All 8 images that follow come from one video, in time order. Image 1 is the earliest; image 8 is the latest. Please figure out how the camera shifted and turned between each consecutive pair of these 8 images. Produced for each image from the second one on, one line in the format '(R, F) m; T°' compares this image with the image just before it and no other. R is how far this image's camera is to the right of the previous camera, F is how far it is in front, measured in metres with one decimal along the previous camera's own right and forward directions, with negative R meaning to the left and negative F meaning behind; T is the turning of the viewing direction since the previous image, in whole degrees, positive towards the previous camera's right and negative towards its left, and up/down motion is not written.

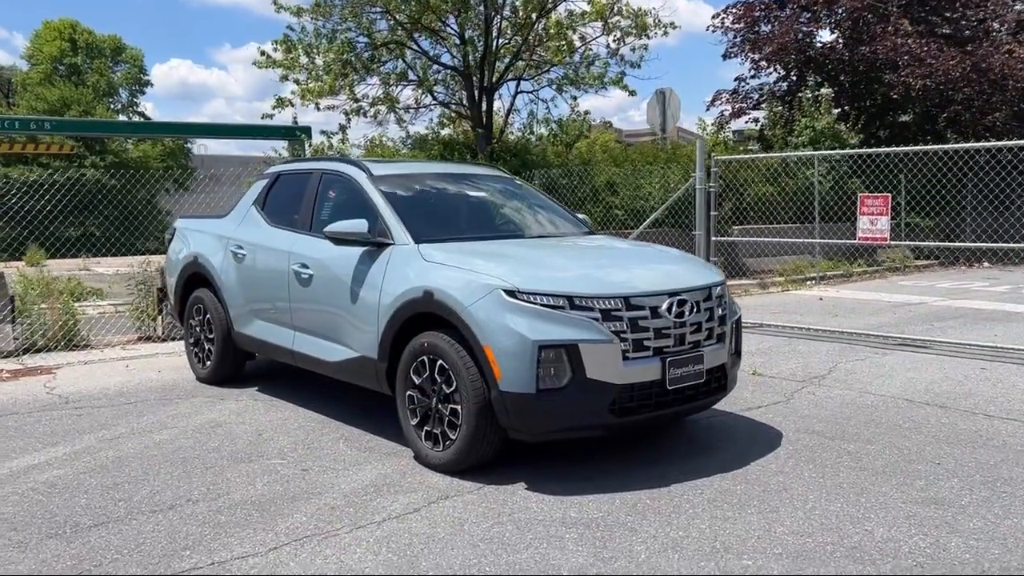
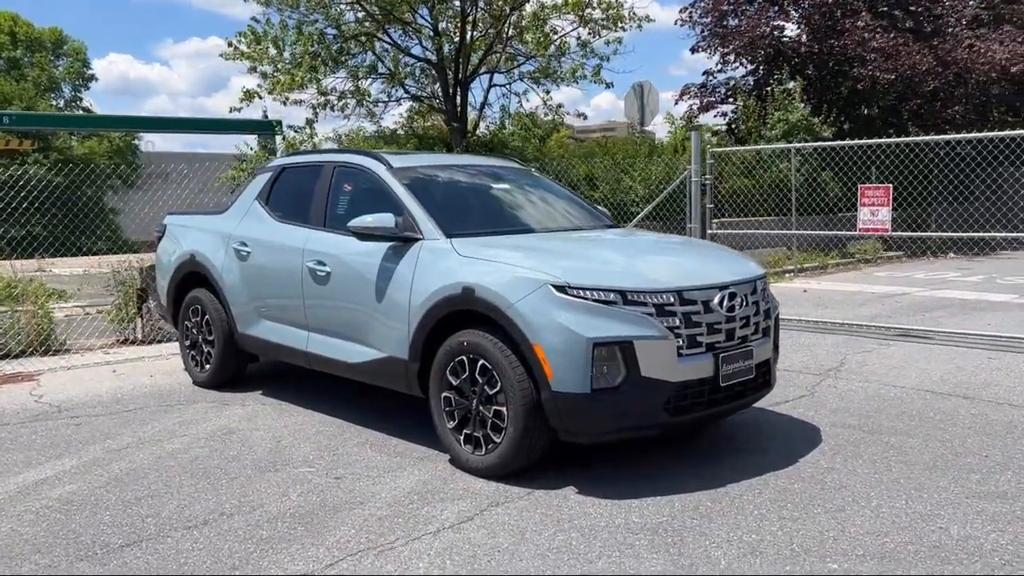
(-0.5, +0.2) m; +3°
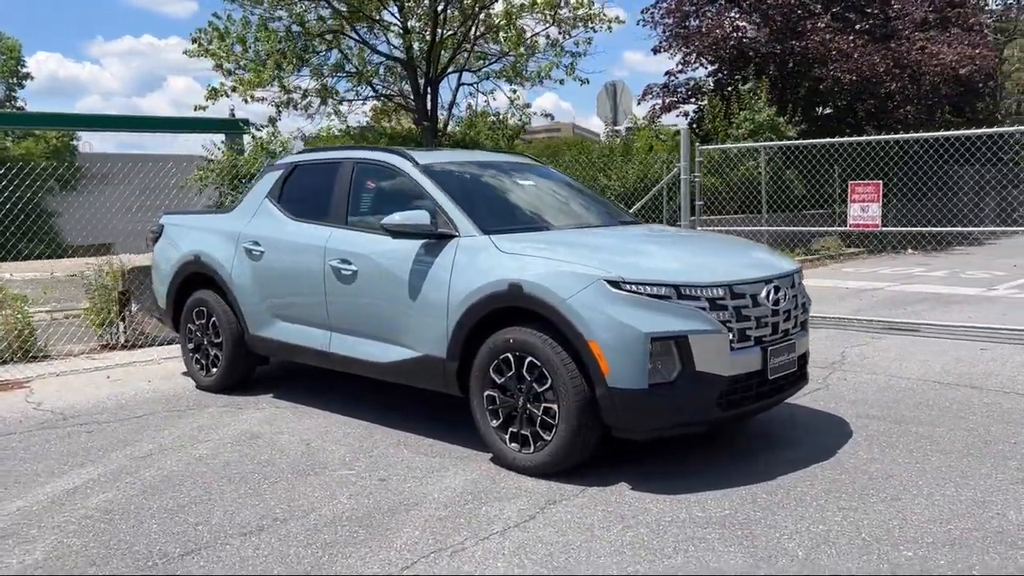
(-0.5, +0.1) m; +3°
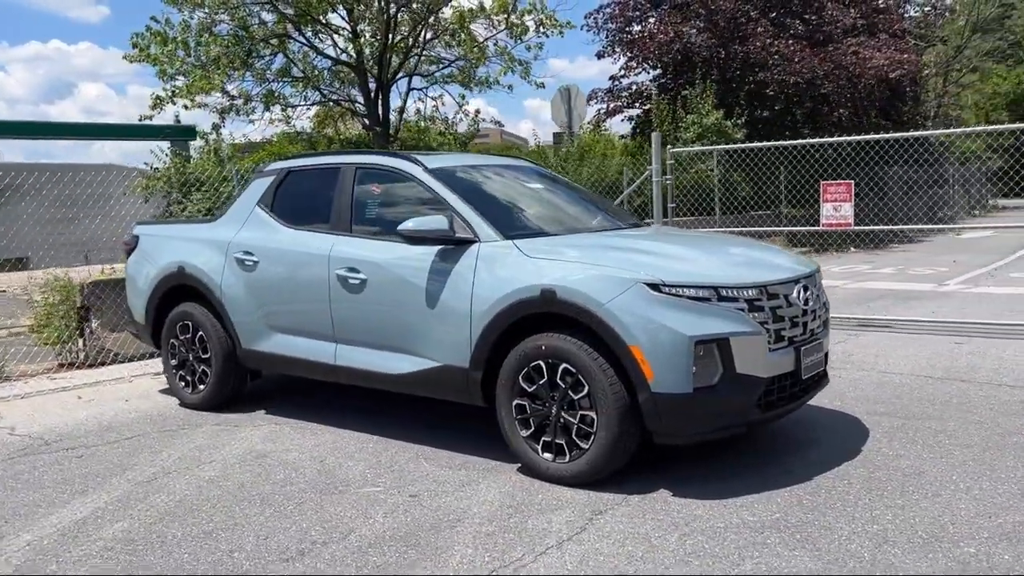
(-0.5, +0.1) m; +5°
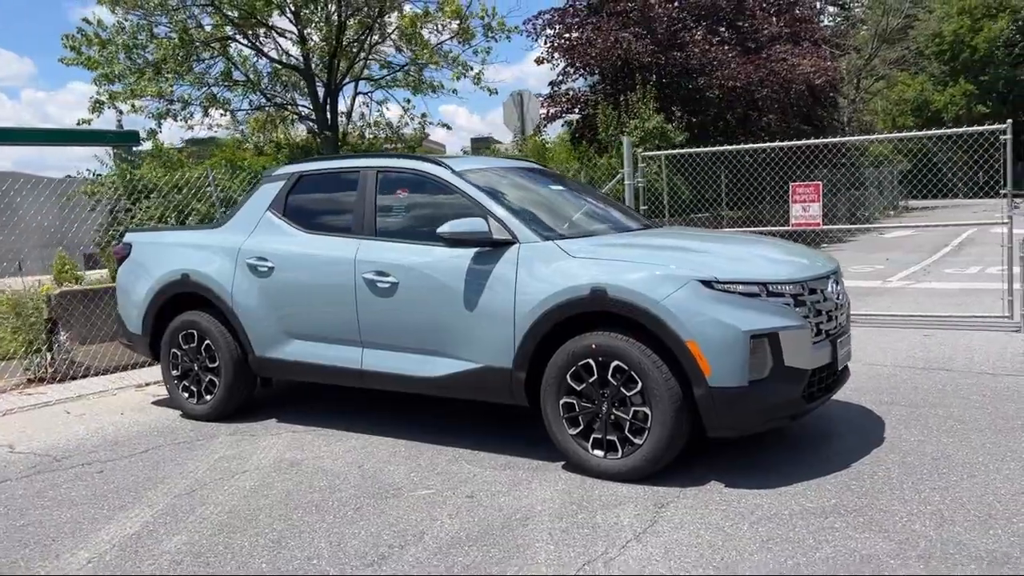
(-0.7, 0.0) m; +5°
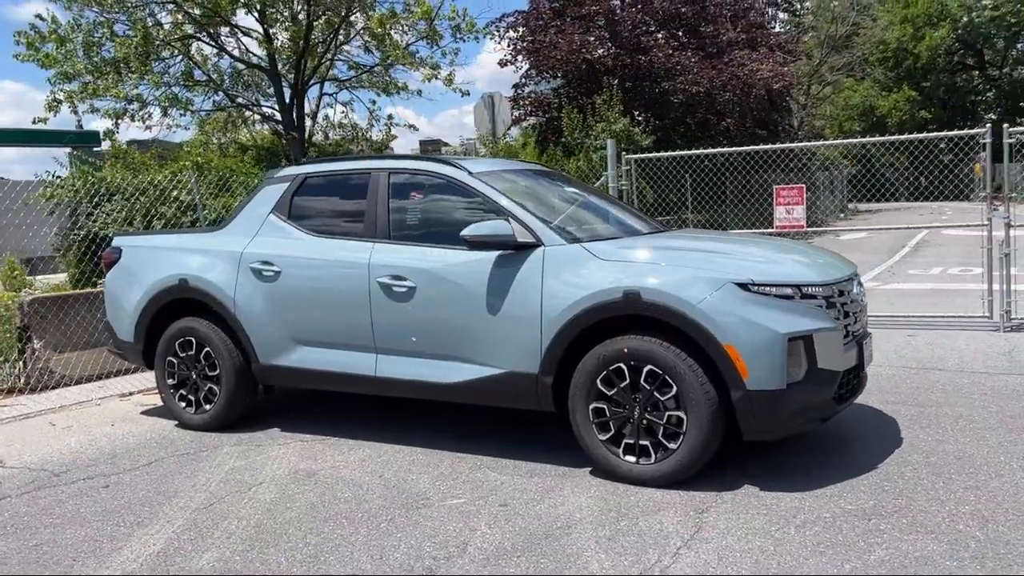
(-0.4, +0.1) m; +3°
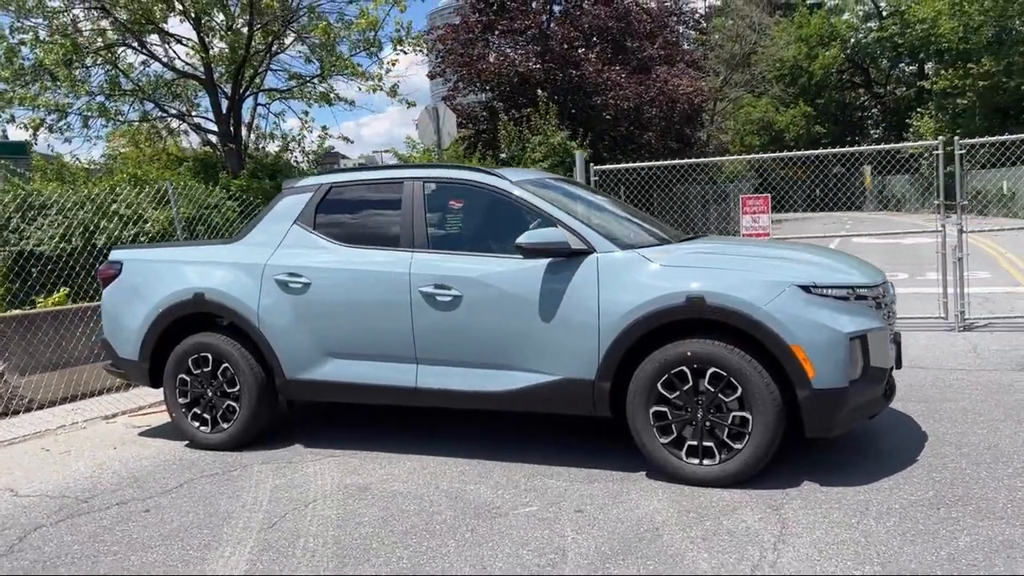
(-0.9, 0.0) m; +6°
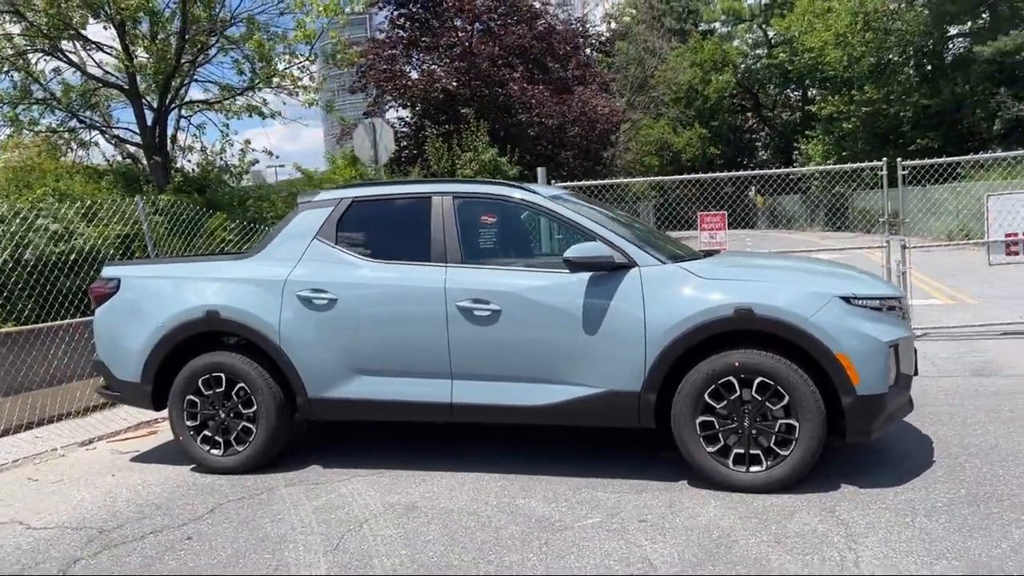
(-0.9, 0.0) m; +7°
